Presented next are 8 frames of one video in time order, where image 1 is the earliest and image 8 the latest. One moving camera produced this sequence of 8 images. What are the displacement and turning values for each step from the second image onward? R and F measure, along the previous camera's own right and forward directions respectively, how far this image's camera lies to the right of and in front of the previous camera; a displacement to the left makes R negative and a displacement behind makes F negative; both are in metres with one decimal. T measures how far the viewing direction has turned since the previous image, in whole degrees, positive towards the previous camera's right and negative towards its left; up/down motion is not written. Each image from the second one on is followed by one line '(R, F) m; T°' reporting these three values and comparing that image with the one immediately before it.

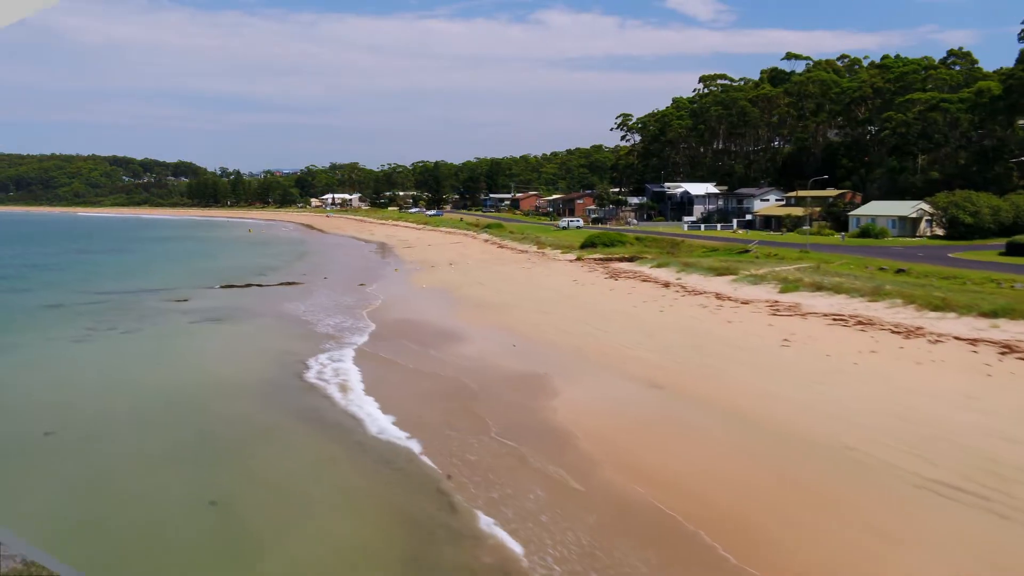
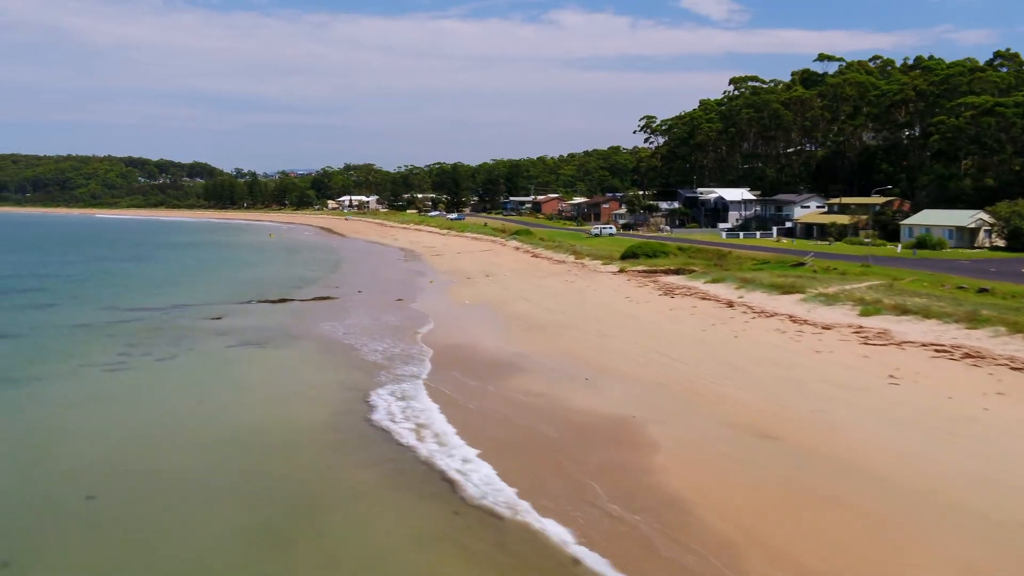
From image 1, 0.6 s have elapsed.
(-0.9, +1.2) m; -1°
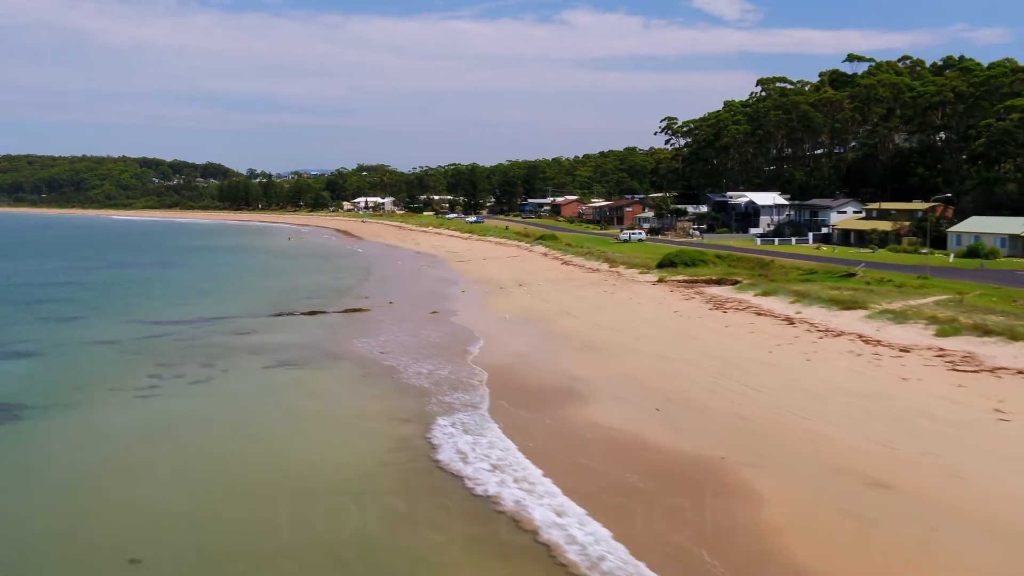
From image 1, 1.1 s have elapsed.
(-0.8, +1.0) m; -1°
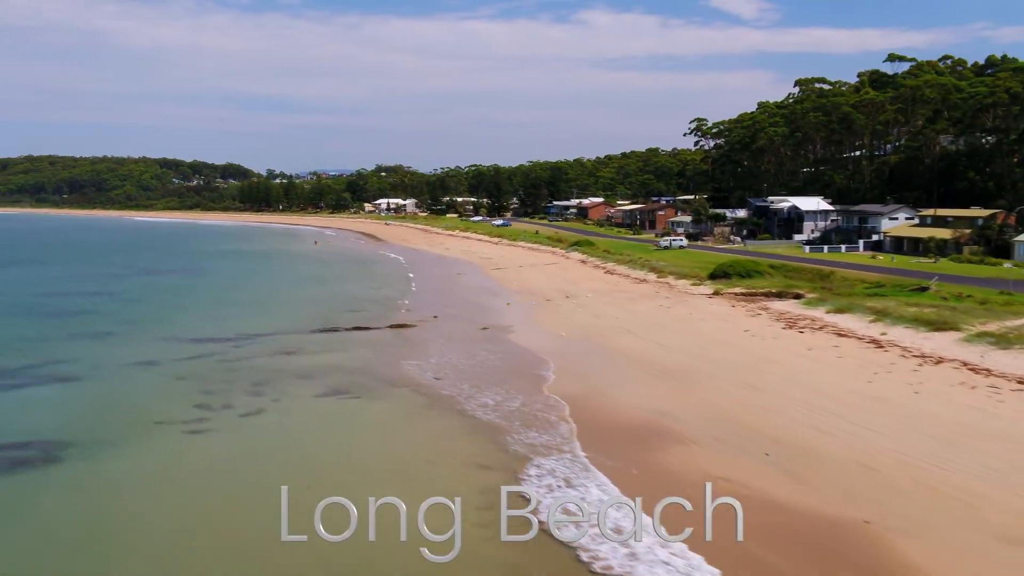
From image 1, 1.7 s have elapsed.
(-1.0, +1.2) m; -1°
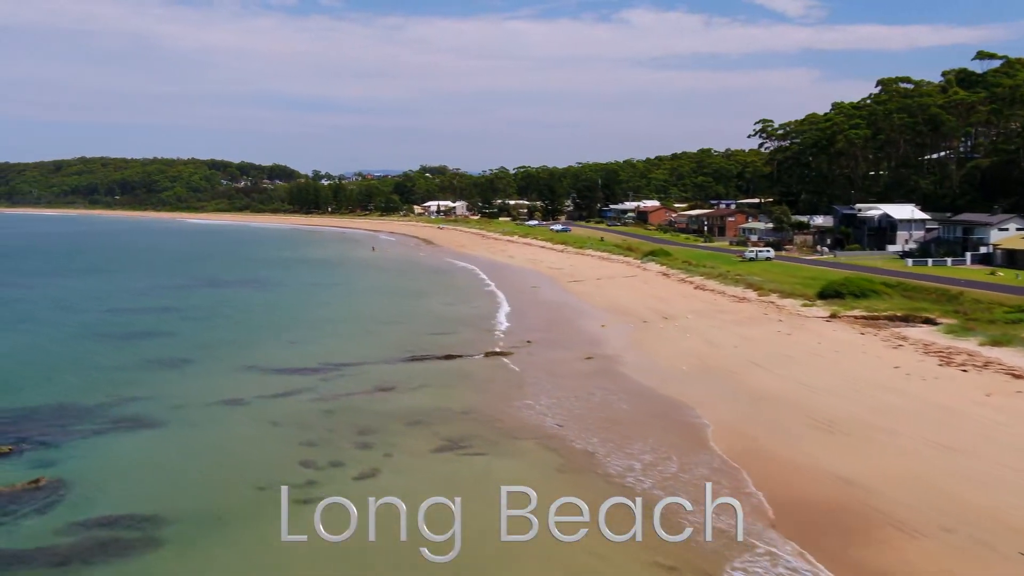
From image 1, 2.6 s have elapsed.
(-1.6, +1.9) m; -3°
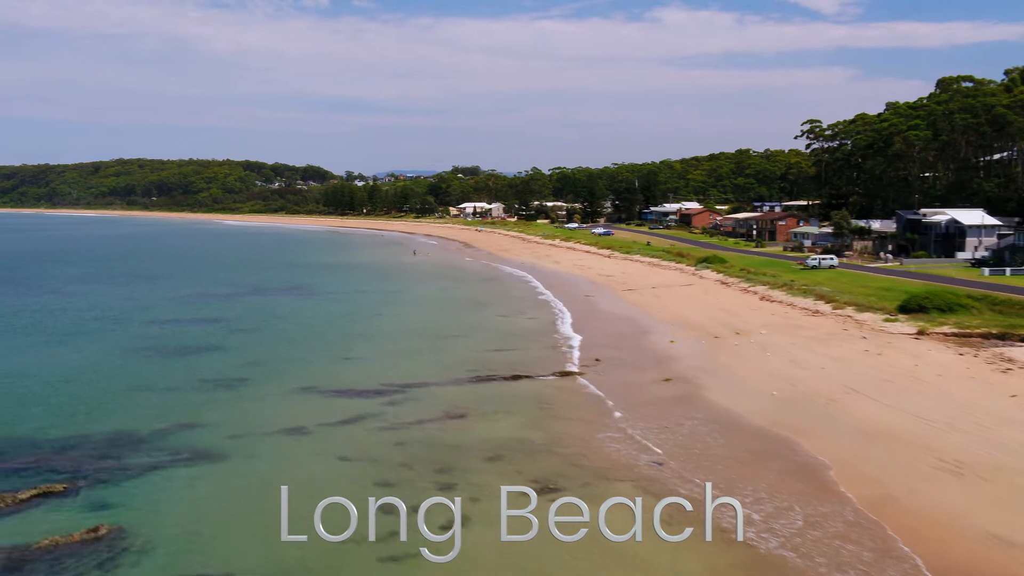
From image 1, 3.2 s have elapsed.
(-0.9, +1.2) m; -2°
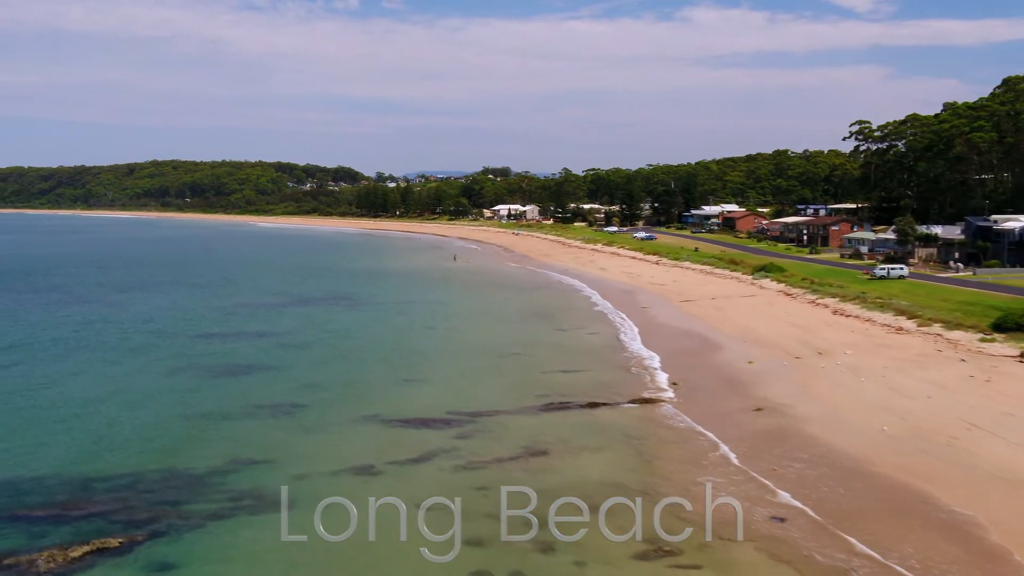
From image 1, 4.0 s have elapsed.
(-1.0, +1.4) m; -2°
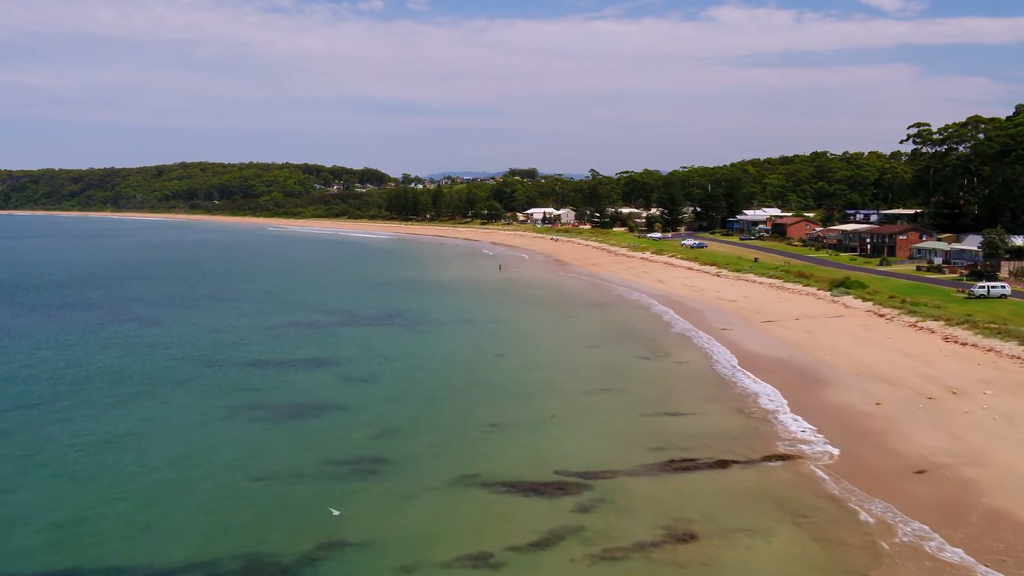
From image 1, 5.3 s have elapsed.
(-1.6, +2.3) m; -2°
